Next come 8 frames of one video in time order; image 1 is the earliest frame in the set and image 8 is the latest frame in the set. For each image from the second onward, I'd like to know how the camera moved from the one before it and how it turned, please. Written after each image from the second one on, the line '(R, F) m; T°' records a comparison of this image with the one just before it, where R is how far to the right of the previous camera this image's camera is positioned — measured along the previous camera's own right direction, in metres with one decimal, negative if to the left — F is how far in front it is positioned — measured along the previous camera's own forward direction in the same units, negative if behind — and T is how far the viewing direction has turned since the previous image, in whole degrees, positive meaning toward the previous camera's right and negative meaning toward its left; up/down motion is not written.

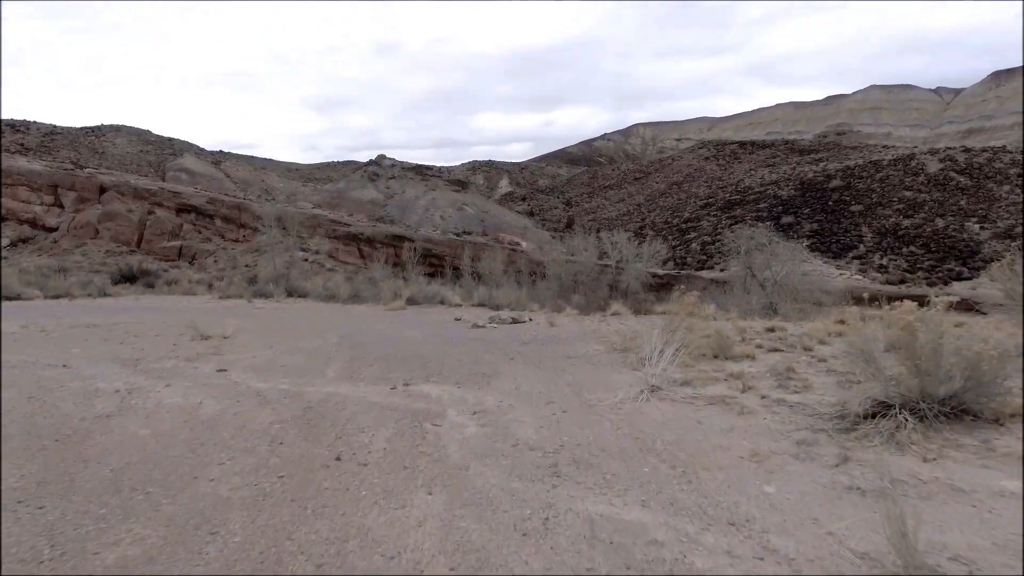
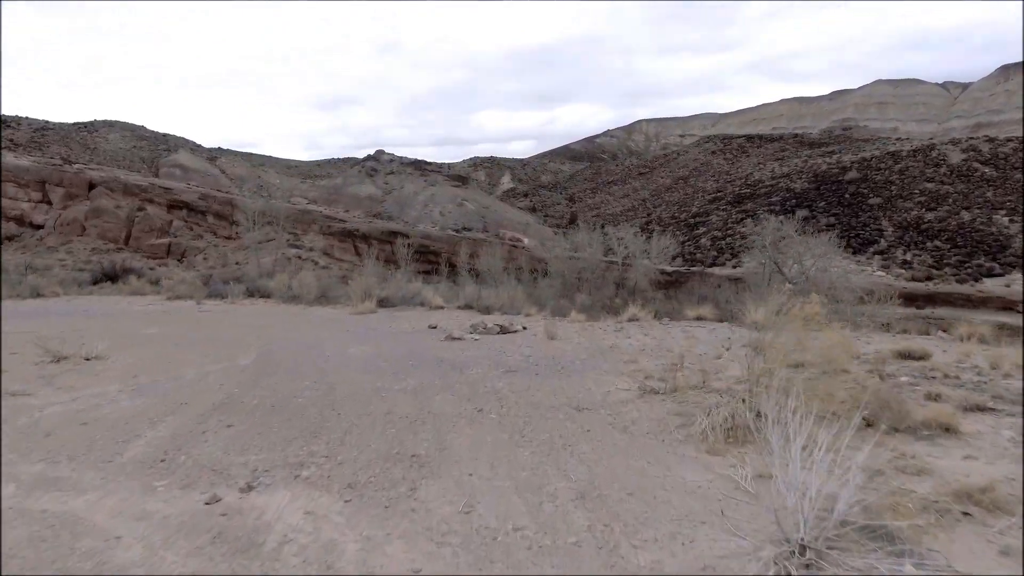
(+0.1, +0.7) m; 0°
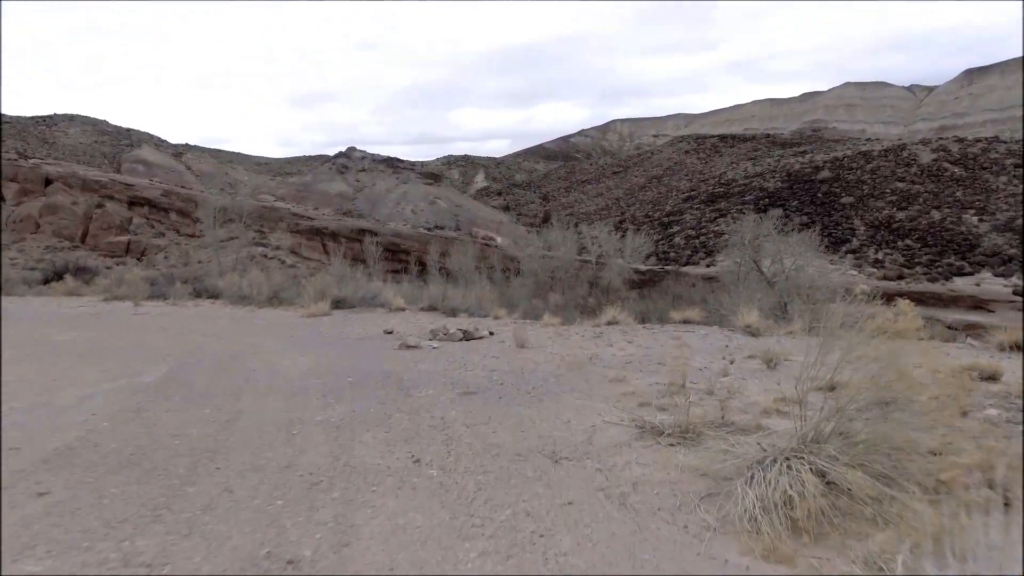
(0.0, +0.3) m; +2°
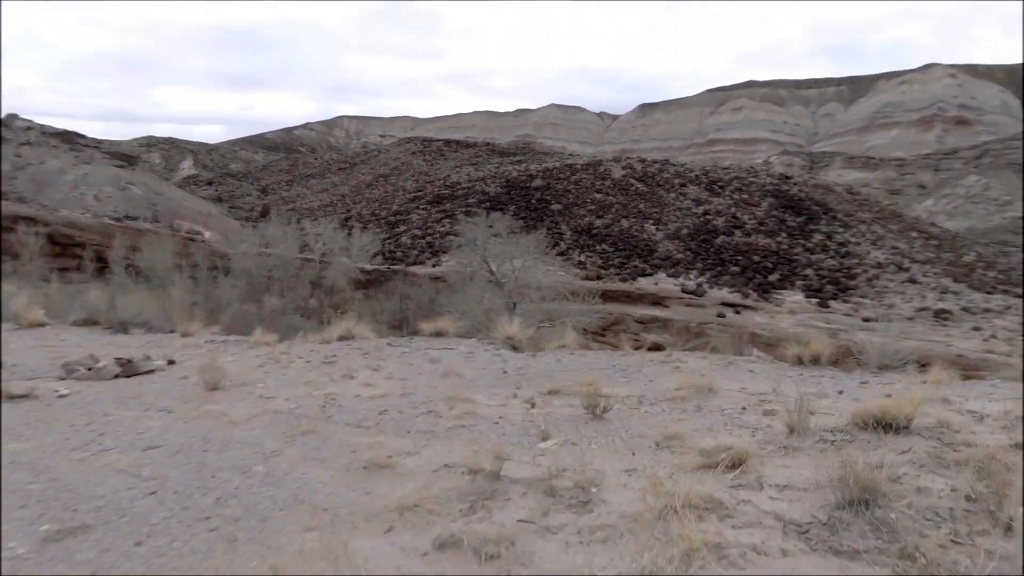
(0.0, +0.5) m; +24°
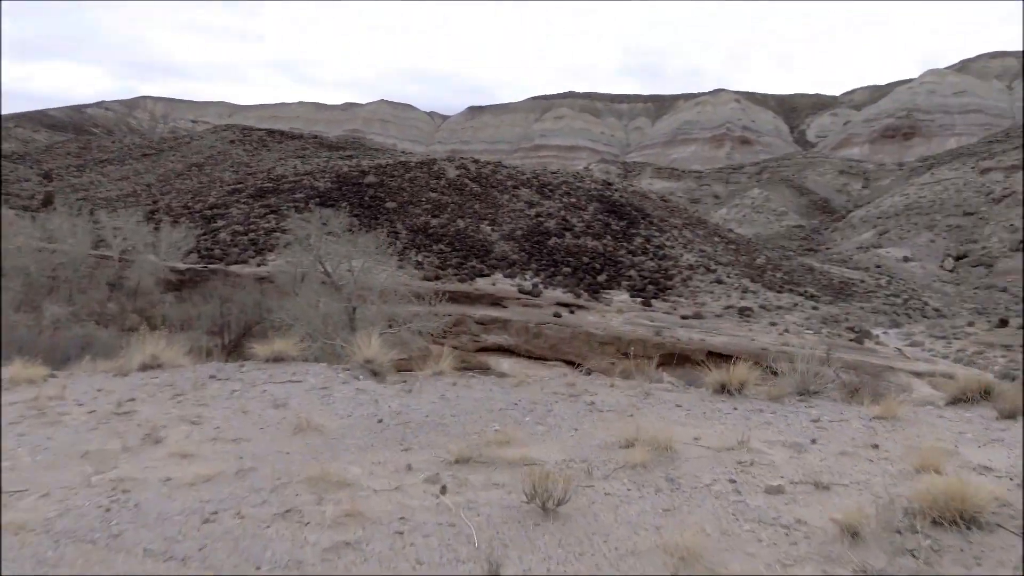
(-0.1, +0.3) m; +15°
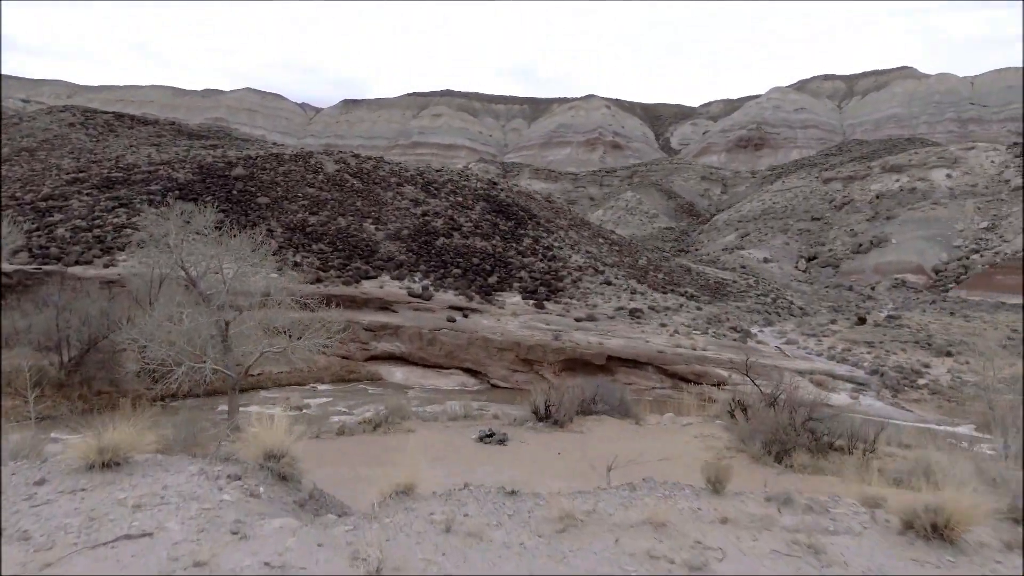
(-0.2, +0.5) m; +11°
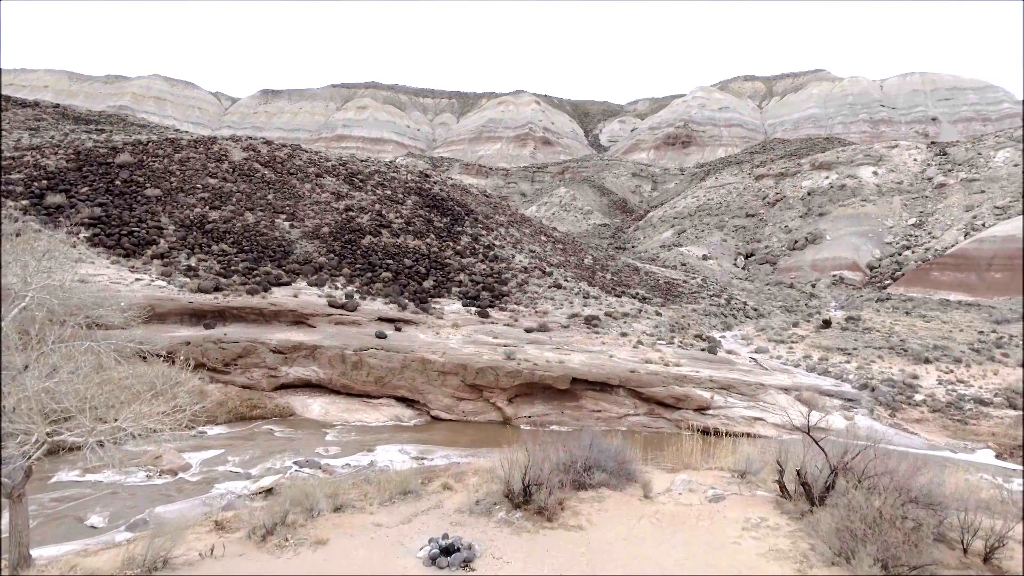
(-0.2, +1.5) m; +6°
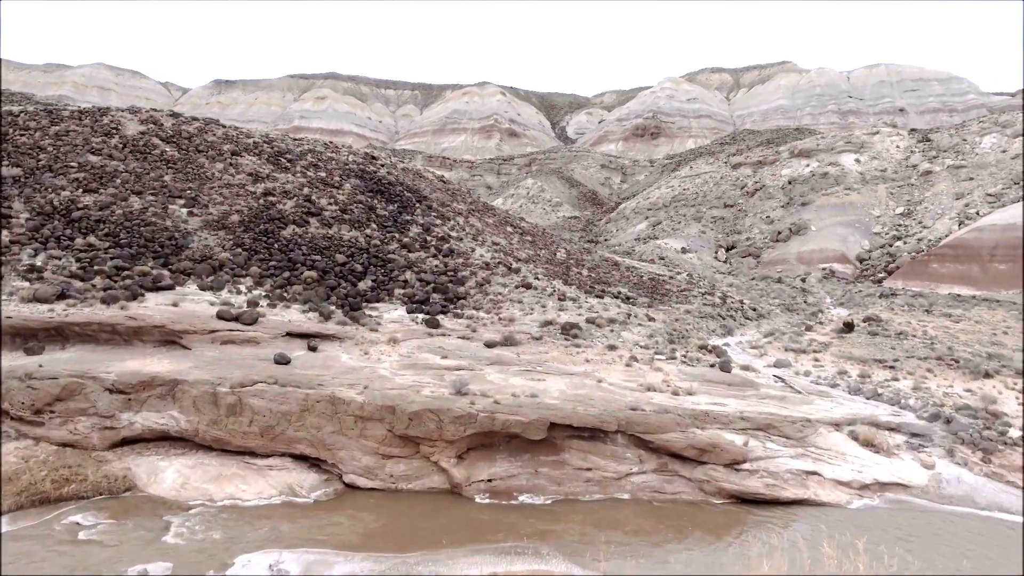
(+0.1, +2.3) m; +3°
